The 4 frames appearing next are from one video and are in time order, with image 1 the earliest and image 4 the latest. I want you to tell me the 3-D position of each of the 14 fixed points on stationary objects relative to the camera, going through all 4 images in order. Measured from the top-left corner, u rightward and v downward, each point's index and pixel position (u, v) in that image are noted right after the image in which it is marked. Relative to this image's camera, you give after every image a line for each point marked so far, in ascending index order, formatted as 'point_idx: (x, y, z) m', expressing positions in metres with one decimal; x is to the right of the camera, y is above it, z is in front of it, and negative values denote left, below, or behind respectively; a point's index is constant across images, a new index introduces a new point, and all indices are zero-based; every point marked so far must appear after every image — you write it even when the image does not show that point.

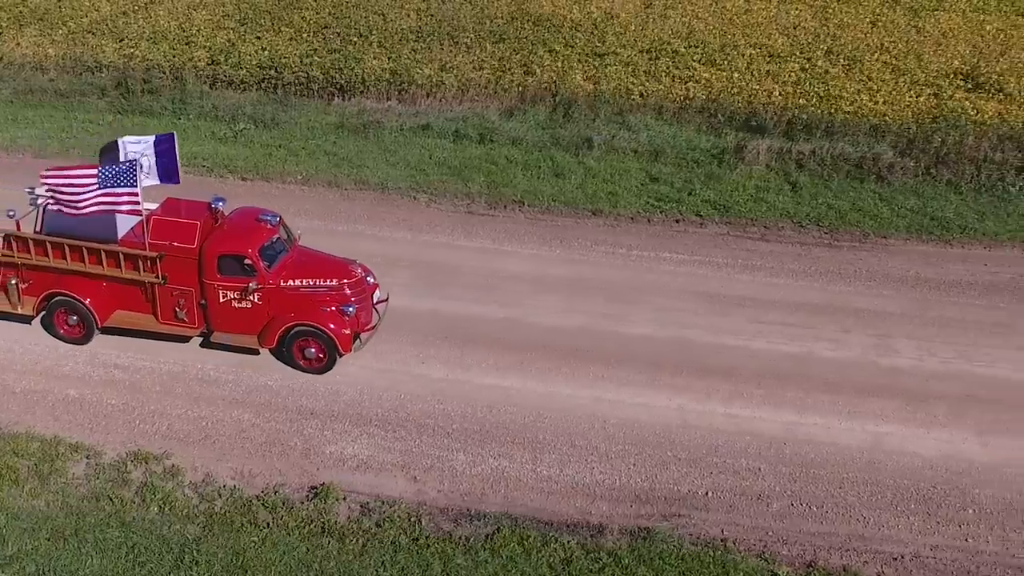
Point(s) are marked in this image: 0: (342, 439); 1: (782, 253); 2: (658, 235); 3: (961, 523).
0: (-1.9, -1.7, +11.7) m
1: (+4.3, +0.6, +16.1) m
2: (+2.3, +0.8, +16.3) m
3: (+4.9, -2.6, +11.1) m
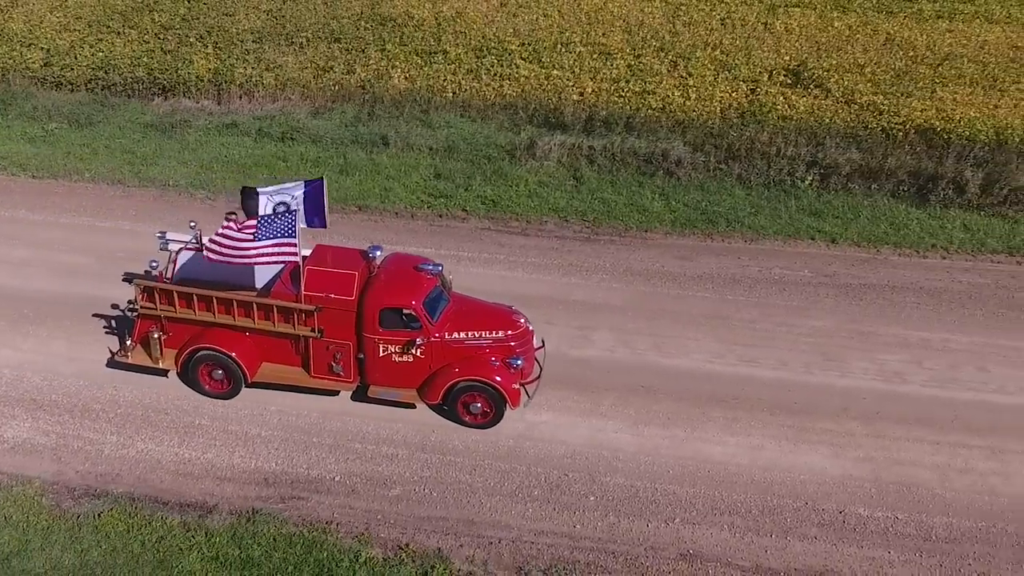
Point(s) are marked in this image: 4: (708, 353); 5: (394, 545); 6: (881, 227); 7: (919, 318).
0: (-6.1, -1.6, +12.2) m
1: (+0.3, +0.7, +16.4) m
2: (-1.6, +0.9, +16.7) m
3: (+0.7, -2.5, +11.3) m
4: (+2.7, -0.9, +13.9) m
5: (-1.2, -2.7, +10.8) m
6: (+6.4, +1.1, +17.7) m
7: (+6.1, -0.5, +15.2) m
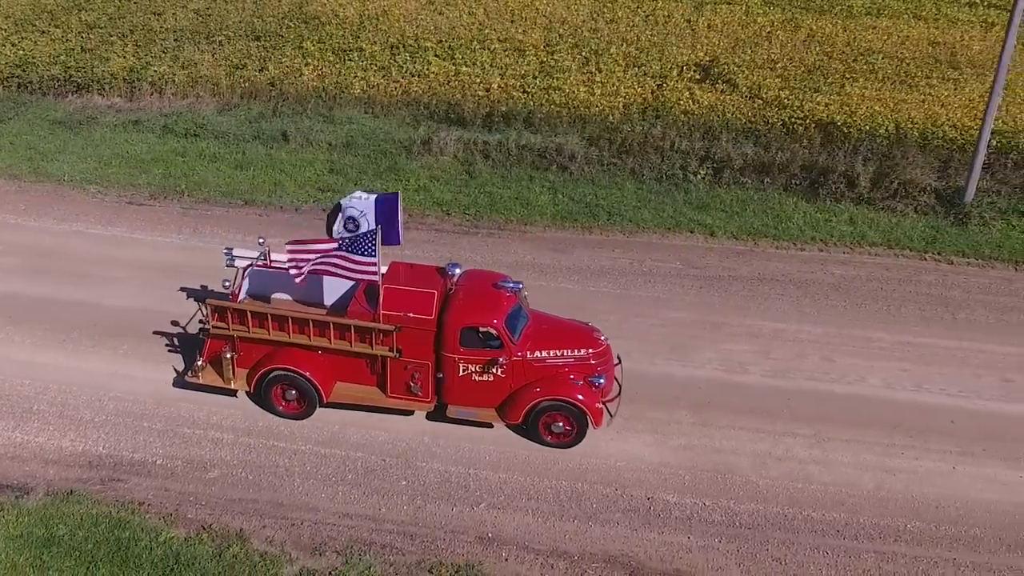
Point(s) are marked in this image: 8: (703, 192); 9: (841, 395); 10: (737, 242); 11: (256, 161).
0: (-8.2, -1.5, +12.7) m
1: (-1.7, +0.8, +16.7) m
2: (-3.6, +1.0, +17.0) m
3: (-1.4, -2.3, +11.6) m
4: (+0.6, -0.8, +14.1) m
5: (-3.4, -2.6, +11.1) m
6: (+4.4, +1.2, +17.8) m
7: (+4.0, -0.3, +15.3) m
8: (+3.5, +1.7, +18.6) m
9: (+4.3, -1.4, +13.4) m
10: (+3.8, +0.8, +17.2) m
11: (-4.7, +2.3, +18.7) m
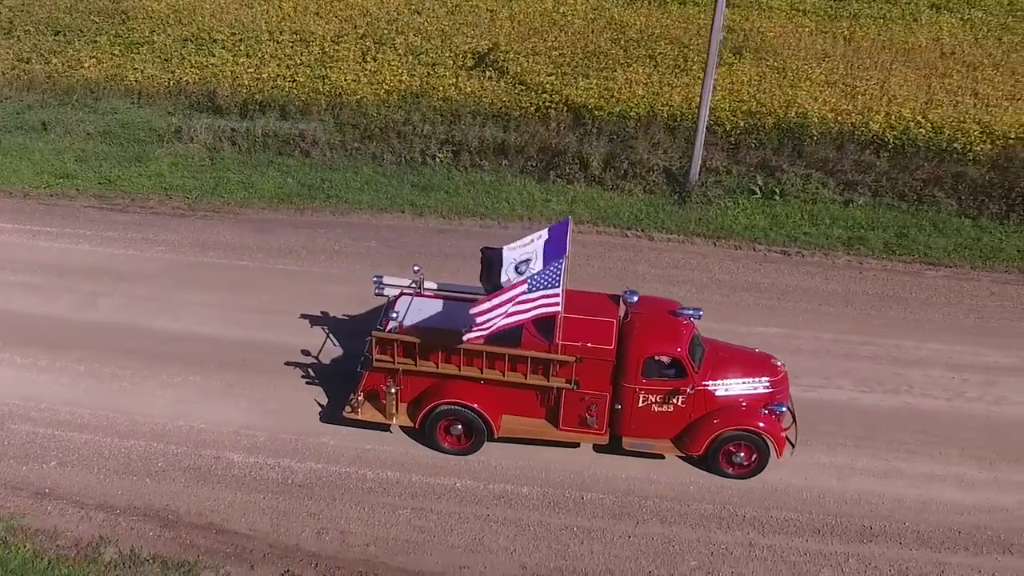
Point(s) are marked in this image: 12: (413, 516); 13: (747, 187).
0: (-13.2, -1.2, +13.5) m
1: (-6.7, +1.1, +17.3) m
2: (-8.6, +1.4, +17.7) m
3: (-6.5, -2.0, +12.3) m
4: (-4.4, -0.4, +14.7) m
5: (-8.5, -2.2, +11.8) m
6: (-0.6, +1.6, +18.3) m
7: (-1.0, 0.0, +15.8) m
8: (-1.4, +2.1, +19.1) m
9: (-0.7, -1.0, +13.9) m
10: (-1.2, +1.2, +17.7) m
11: (-9.6, +2.7, +19.5) m
12: (-1.1, -2.6, +11.5) m
13: (+4.4, +1.9, +19.3) m
